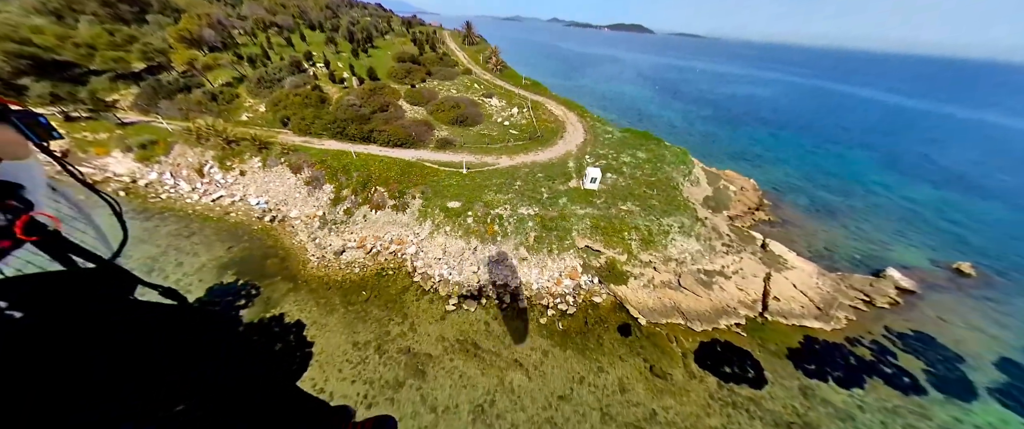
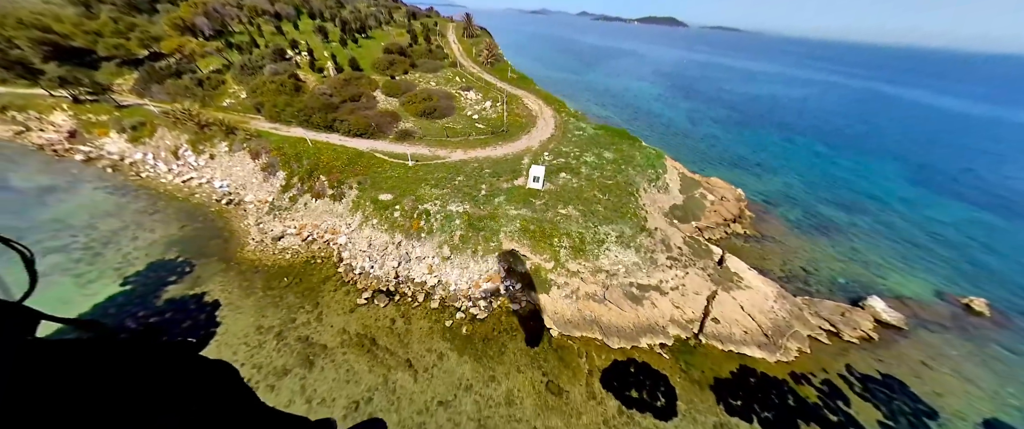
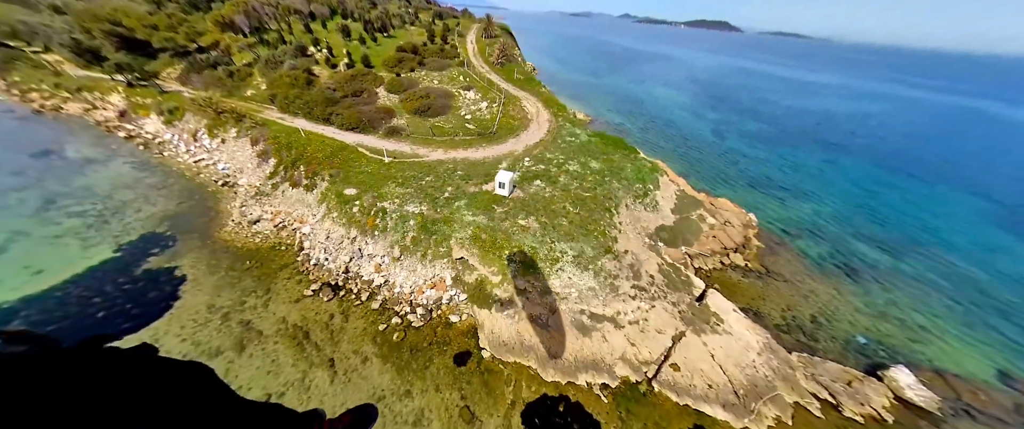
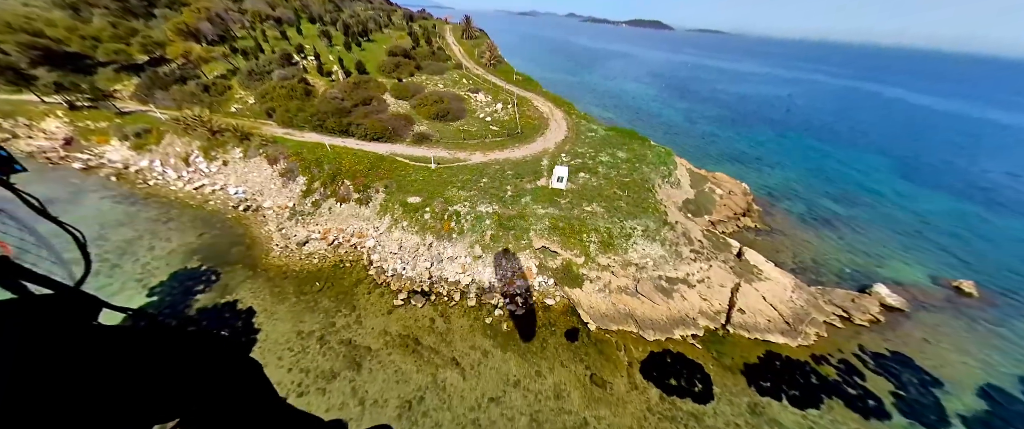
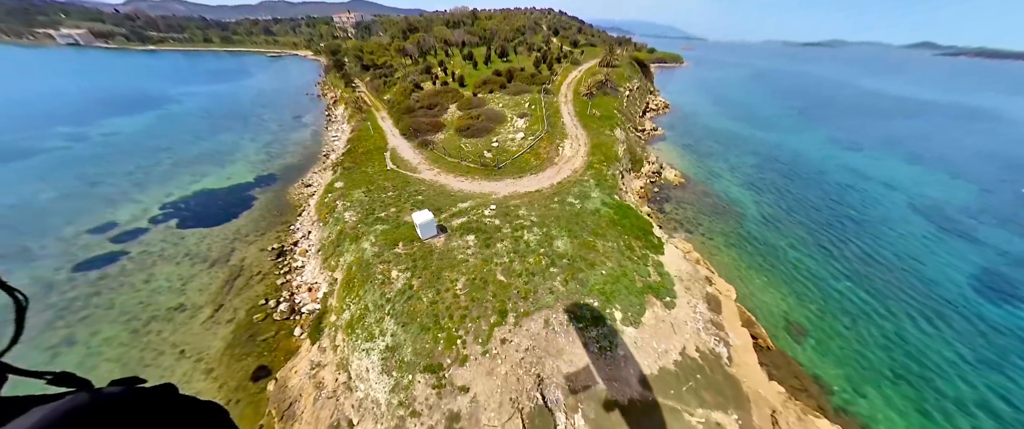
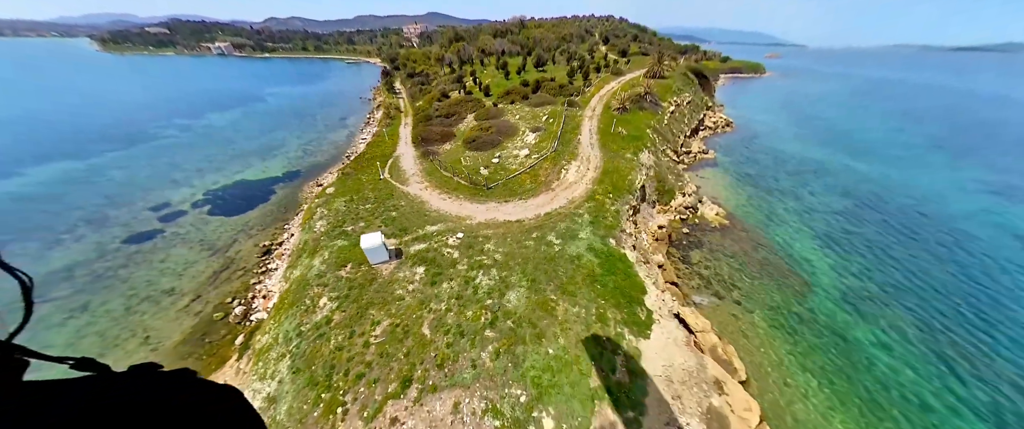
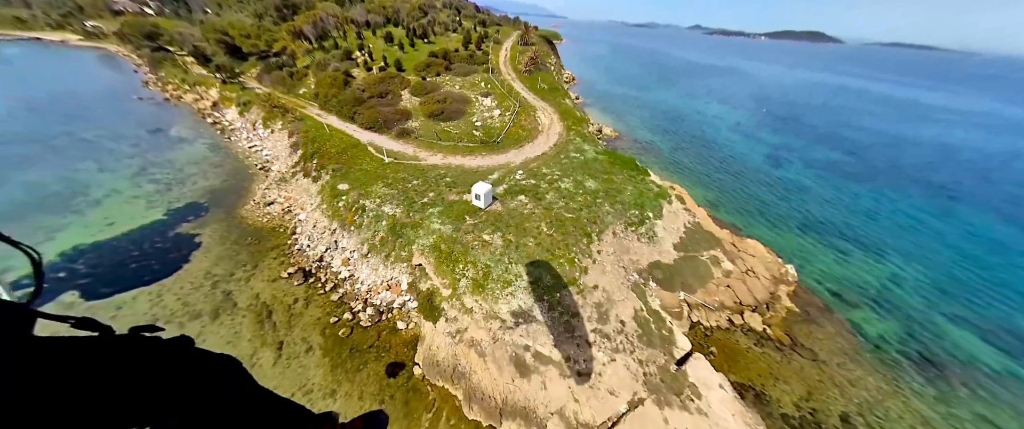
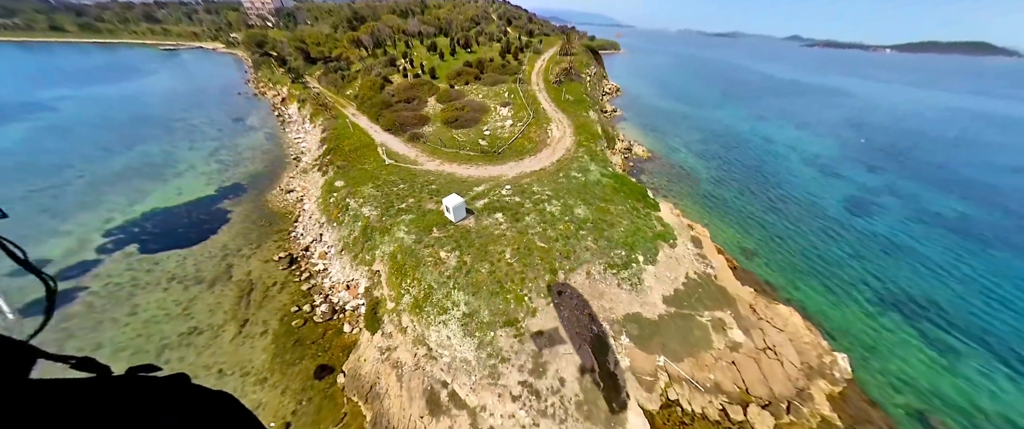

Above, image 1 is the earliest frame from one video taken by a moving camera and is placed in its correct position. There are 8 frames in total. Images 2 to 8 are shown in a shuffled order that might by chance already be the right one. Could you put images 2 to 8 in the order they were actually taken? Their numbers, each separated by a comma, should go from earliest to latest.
4, 2, 3, 7, 8, 5, 6
